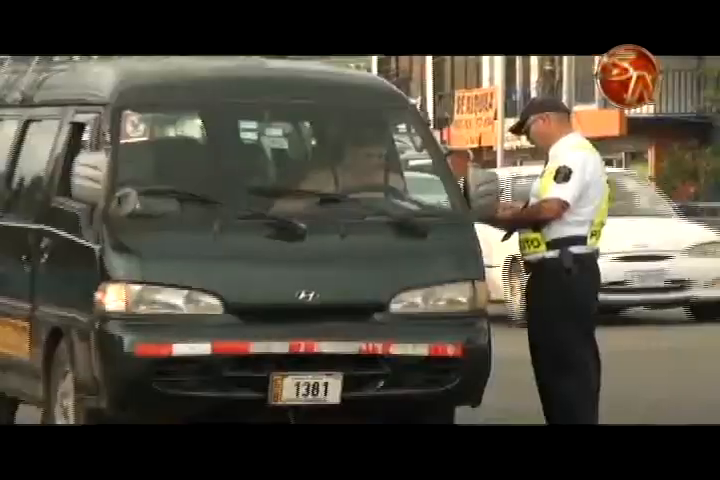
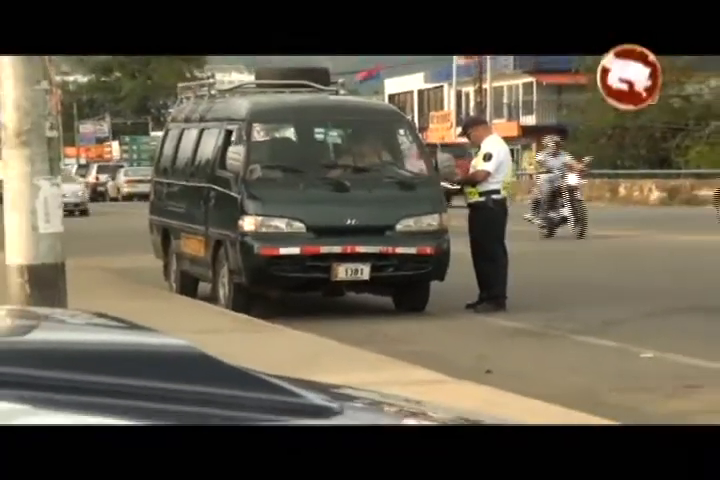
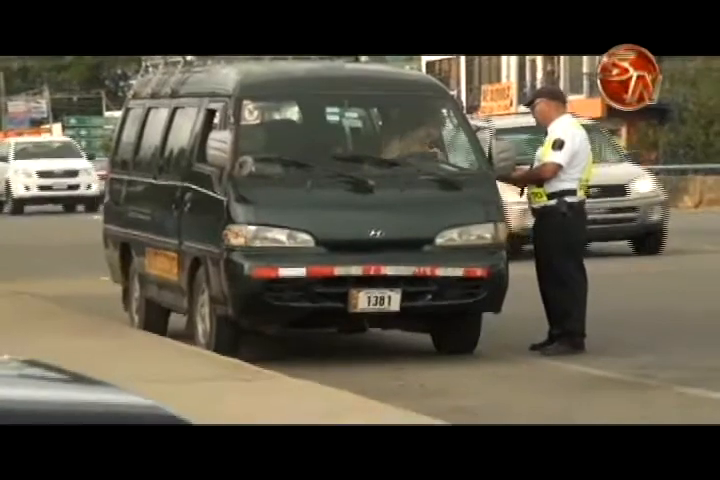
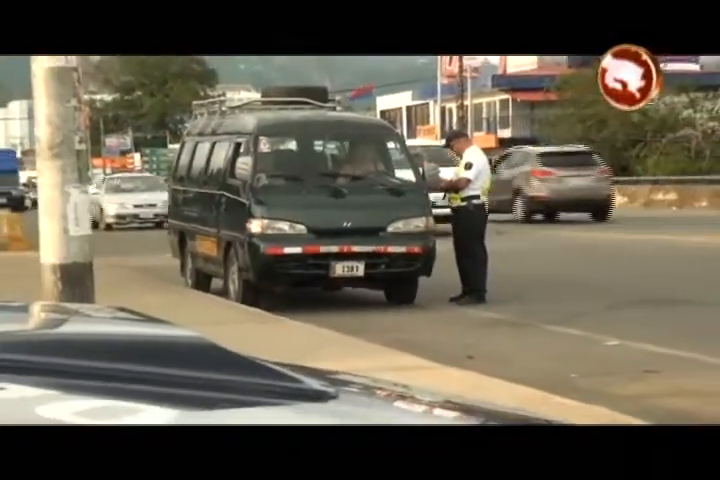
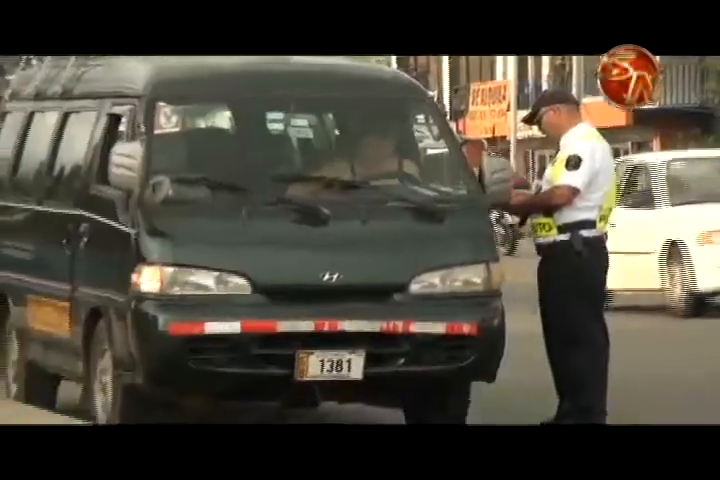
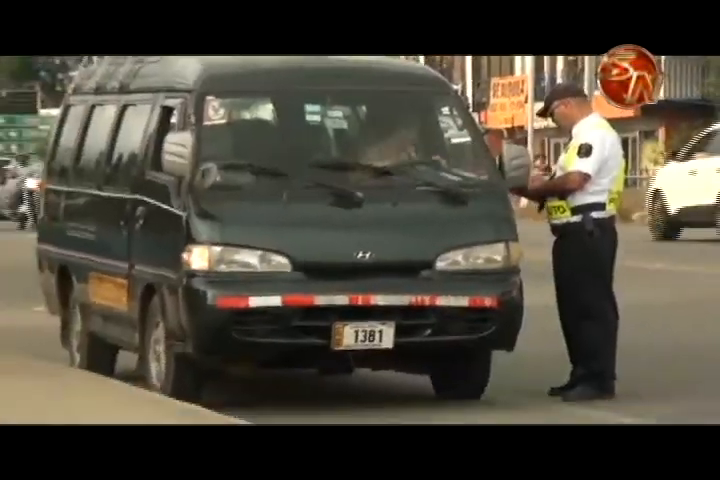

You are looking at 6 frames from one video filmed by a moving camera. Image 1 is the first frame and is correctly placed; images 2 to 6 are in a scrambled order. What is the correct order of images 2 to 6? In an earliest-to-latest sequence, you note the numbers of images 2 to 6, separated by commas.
5, 6, 3, 2, 4
